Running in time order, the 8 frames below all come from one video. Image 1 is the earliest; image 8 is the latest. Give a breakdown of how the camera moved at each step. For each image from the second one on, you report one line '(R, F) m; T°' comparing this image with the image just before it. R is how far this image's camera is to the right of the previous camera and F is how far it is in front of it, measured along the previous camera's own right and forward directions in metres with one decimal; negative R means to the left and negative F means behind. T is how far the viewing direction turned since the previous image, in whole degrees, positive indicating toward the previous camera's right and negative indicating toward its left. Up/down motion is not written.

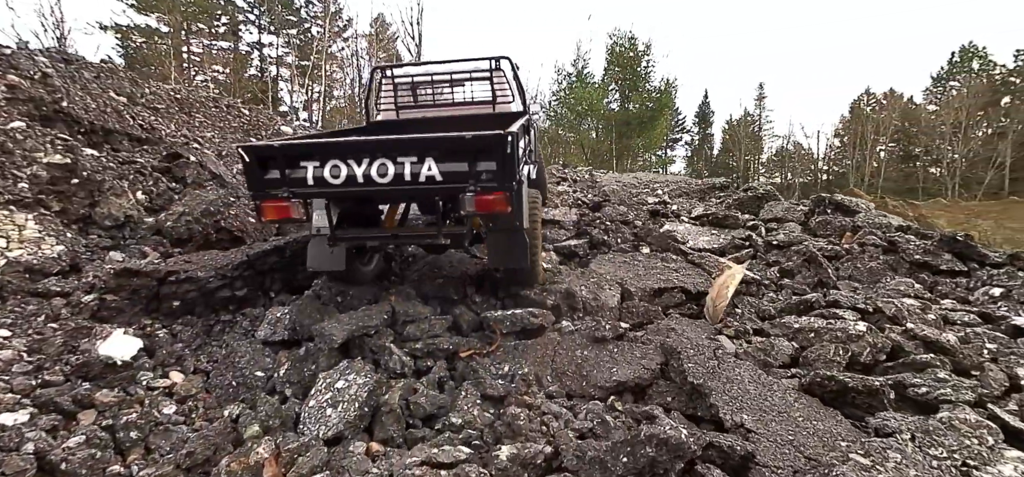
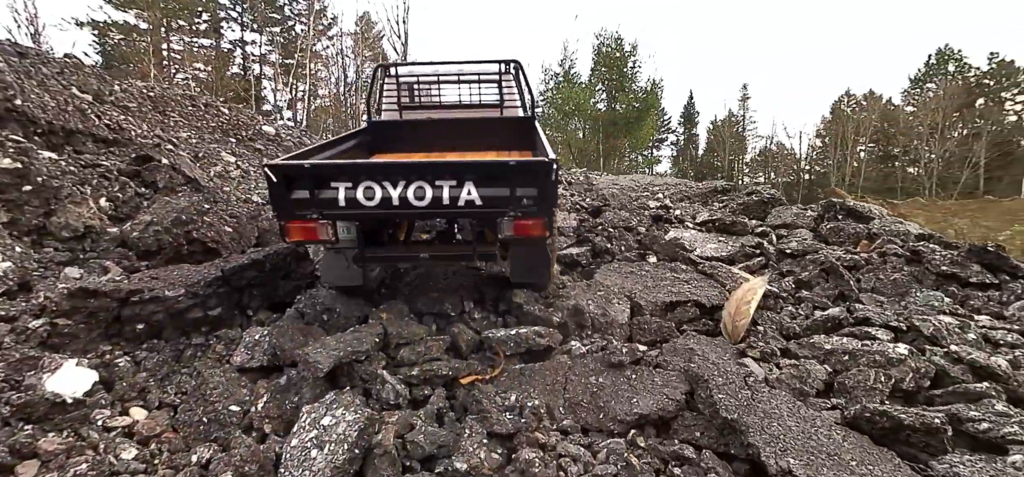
(-0.1, +0.3) m; +2°
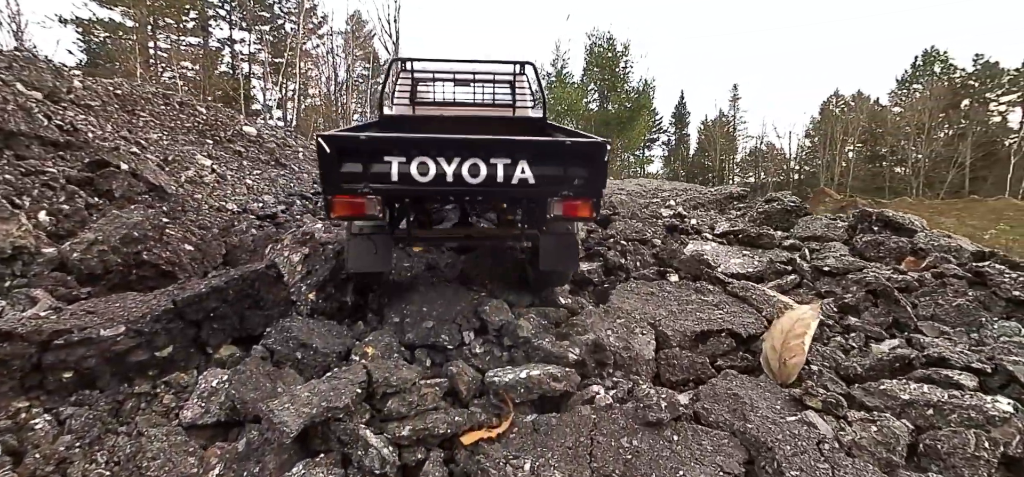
(-0.1, +0.5) m; +1°
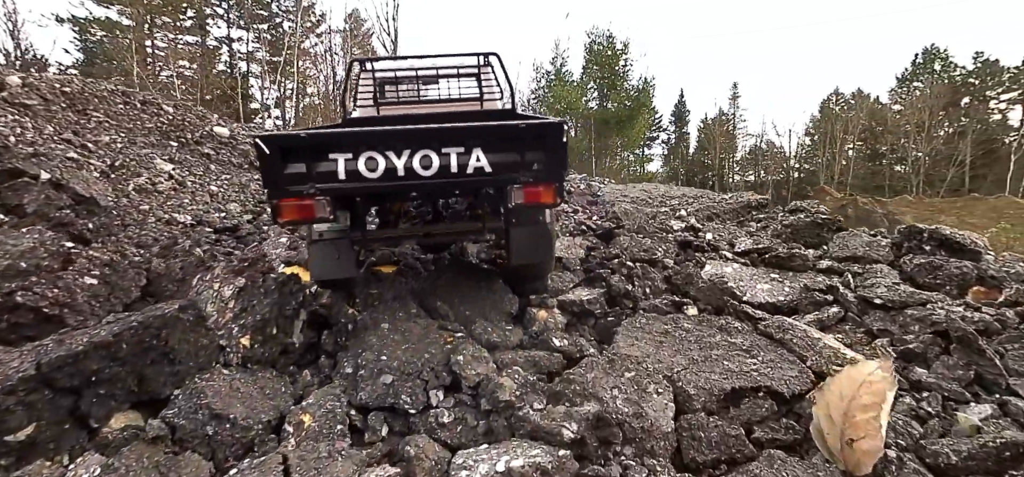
(+0.1, +0.7) m; 0°
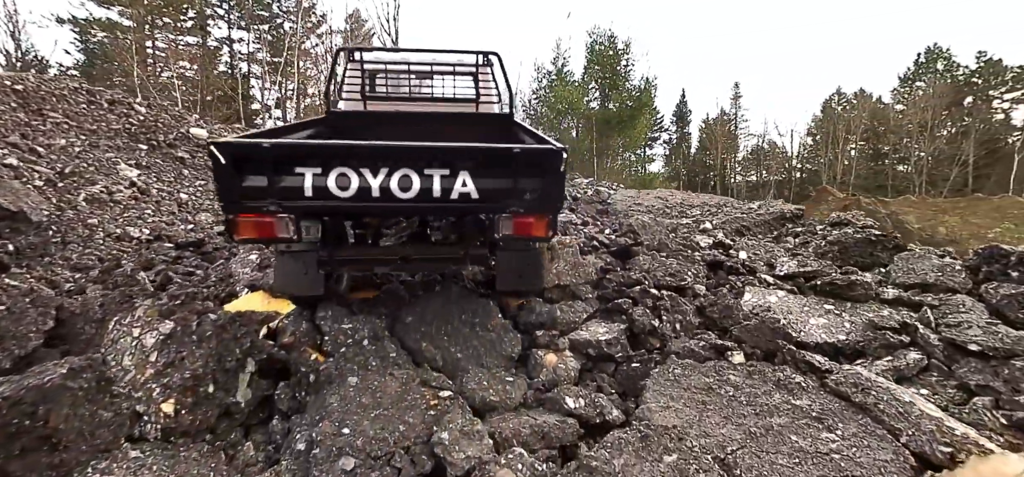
(0.0, +0.7) m; 0°
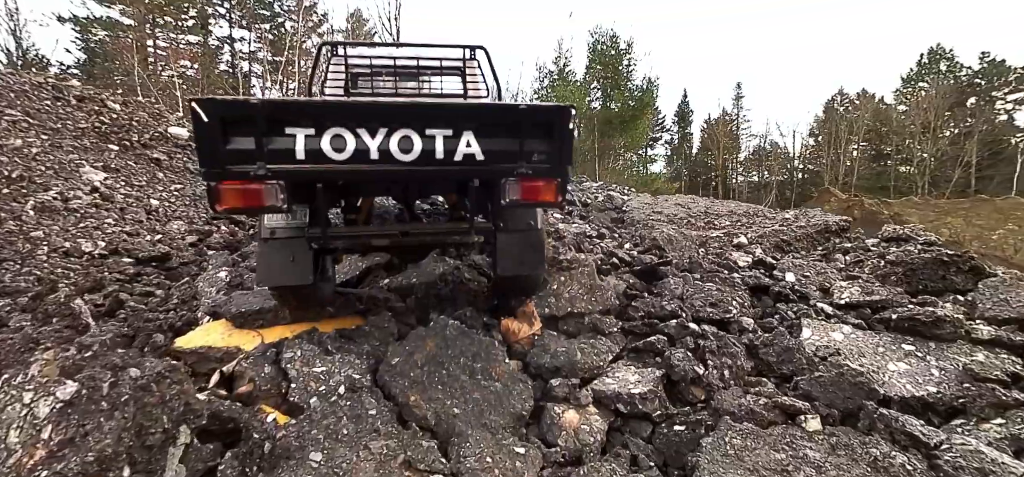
(0.0, +0.6) m; 0°
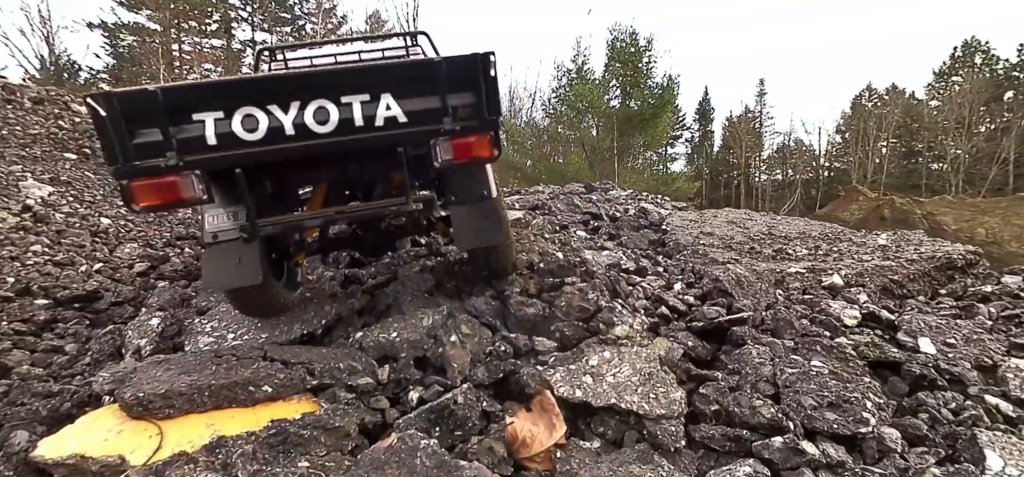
(0.0, +1.0) m; -2°
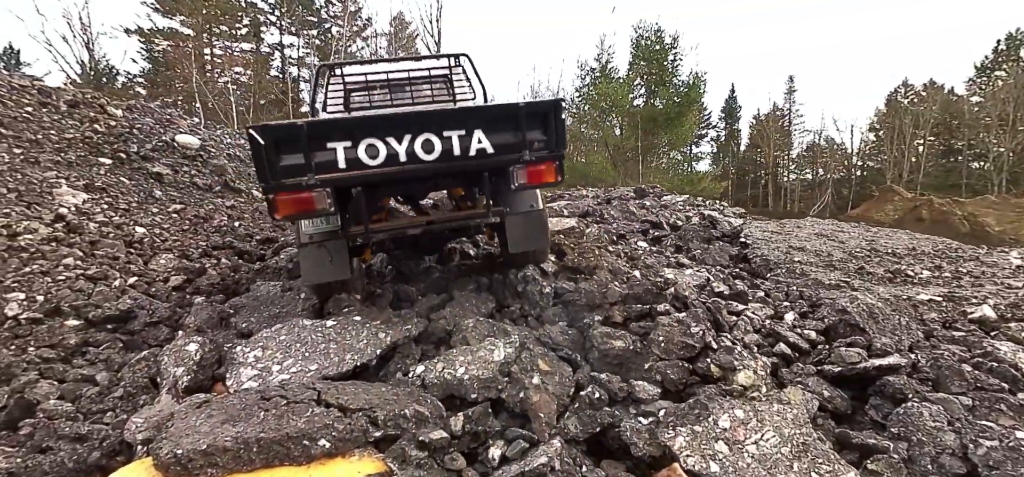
(-0.3, +0.4) m; -3°
